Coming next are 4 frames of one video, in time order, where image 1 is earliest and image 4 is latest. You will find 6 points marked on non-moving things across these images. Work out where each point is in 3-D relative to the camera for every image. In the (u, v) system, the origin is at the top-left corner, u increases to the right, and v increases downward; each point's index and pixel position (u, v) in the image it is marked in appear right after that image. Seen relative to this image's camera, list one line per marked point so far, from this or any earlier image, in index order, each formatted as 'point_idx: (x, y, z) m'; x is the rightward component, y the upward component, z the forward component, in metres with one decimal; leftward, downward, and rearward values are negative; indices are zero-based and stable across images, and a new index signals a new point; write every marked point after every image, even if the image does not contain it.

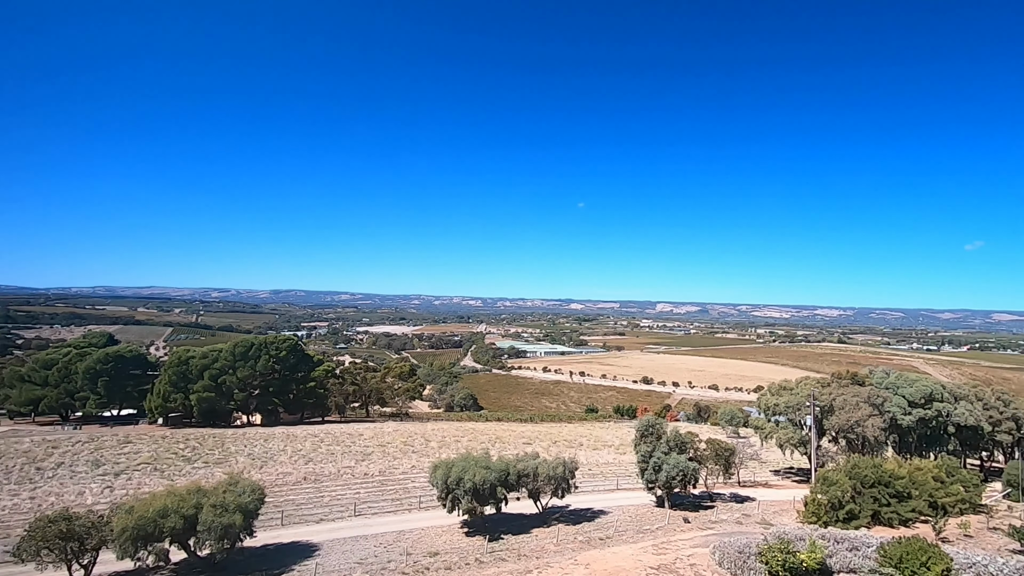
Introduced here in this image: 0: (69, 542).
0: (-13.9, -8.0, +17.0) m
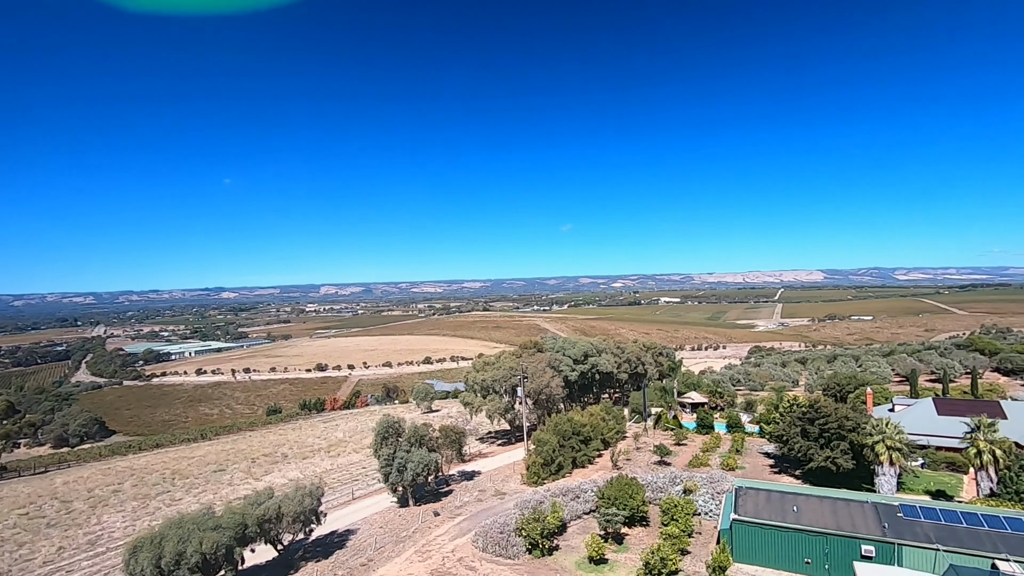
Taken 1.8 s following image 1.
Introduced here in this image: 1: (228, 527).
0: (-16.8, -9.2, +5.6) m
1: (-9.9, -8.3, +18.8) m
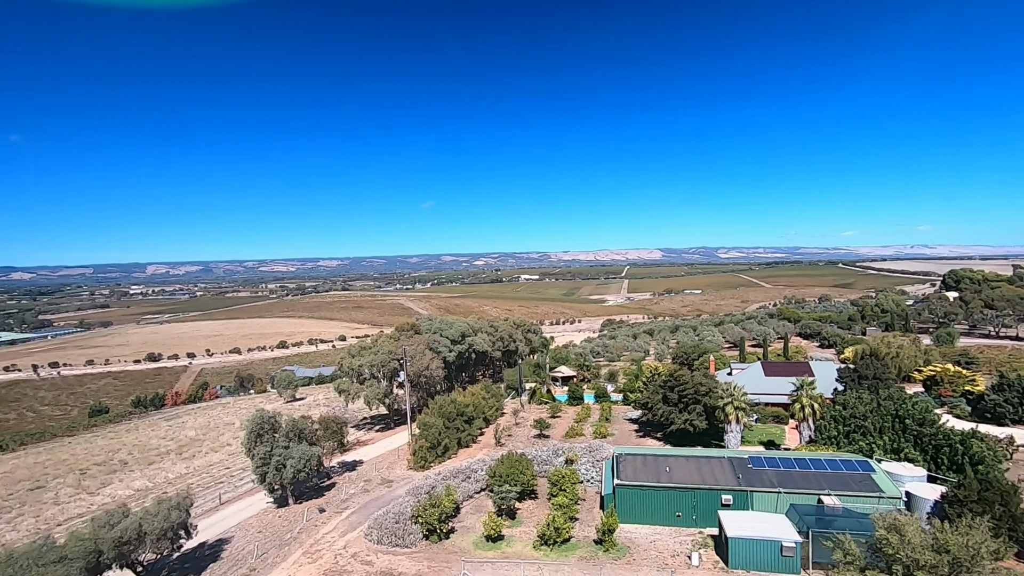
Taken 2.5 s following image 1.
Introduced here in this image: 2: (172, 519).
0: (-16.3, -9.4, +1.5) m
1: (-13.0, -7.9, +16.0) m
2: (-12.1, -8.1, +19.1) m
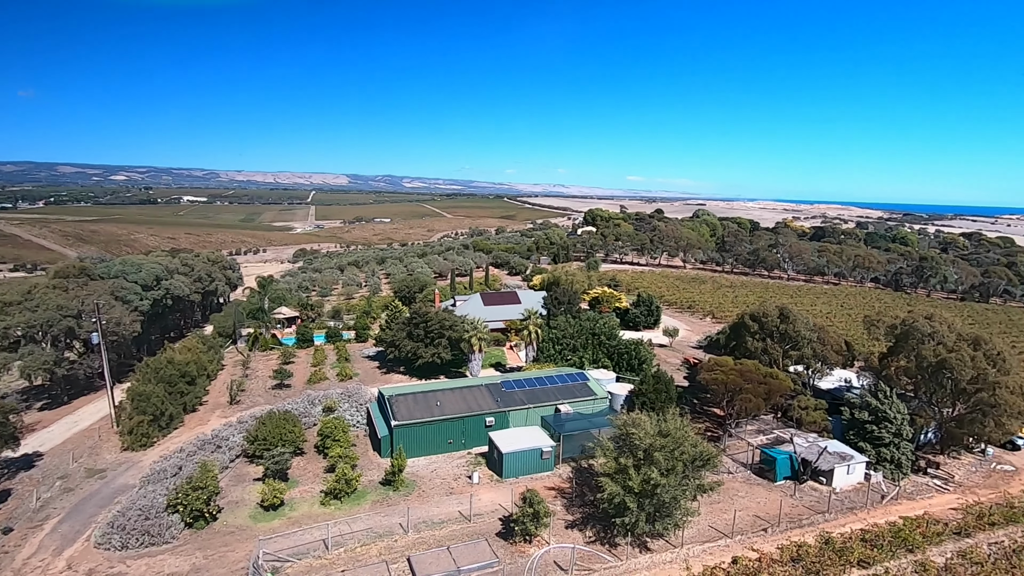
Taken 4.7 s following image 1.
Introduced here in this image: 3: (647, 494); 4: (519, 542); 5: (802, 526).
0: (-11.2, -10.7, -5.0) m
1: (-16.0, -7.3, +8.6) m
2: (-17.0, -7.1, +11.7) m
3: (+4.5, -6.9, +18.0) m
4: (+0.3, -8.7, +18.4) m
5: (+10.7, -8.8, +19.9) m
